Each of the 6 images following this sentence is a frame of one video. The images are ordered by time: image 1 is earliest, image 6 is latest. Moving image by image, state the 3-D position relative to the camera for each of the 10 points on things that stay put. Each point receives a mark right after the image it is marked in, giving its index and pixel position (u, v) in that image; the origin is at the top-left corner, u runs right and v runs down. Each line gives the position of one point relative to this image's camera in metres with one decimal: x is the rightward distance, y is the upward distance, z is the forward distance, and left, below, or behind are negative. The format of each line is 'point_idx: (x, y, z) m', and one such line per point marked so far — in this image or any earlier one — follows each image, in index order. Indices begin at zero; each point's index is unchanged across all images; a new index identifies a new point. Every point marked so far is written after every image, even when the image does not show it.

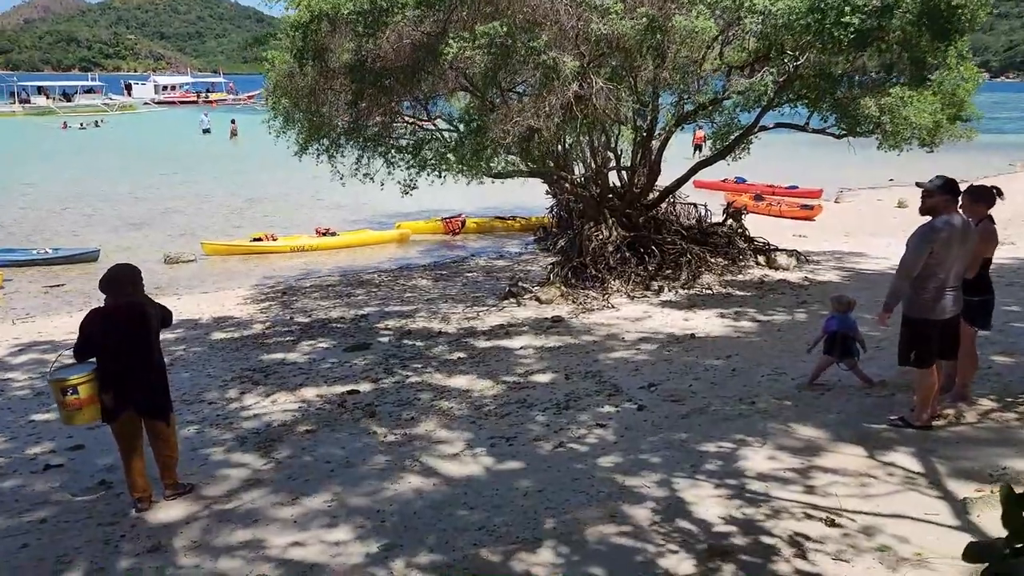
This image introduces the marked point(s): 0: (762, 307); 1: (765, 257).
0: (+3.1, -0.2, +10.3) m
1: (+3.9, +0.5, +13.0) m
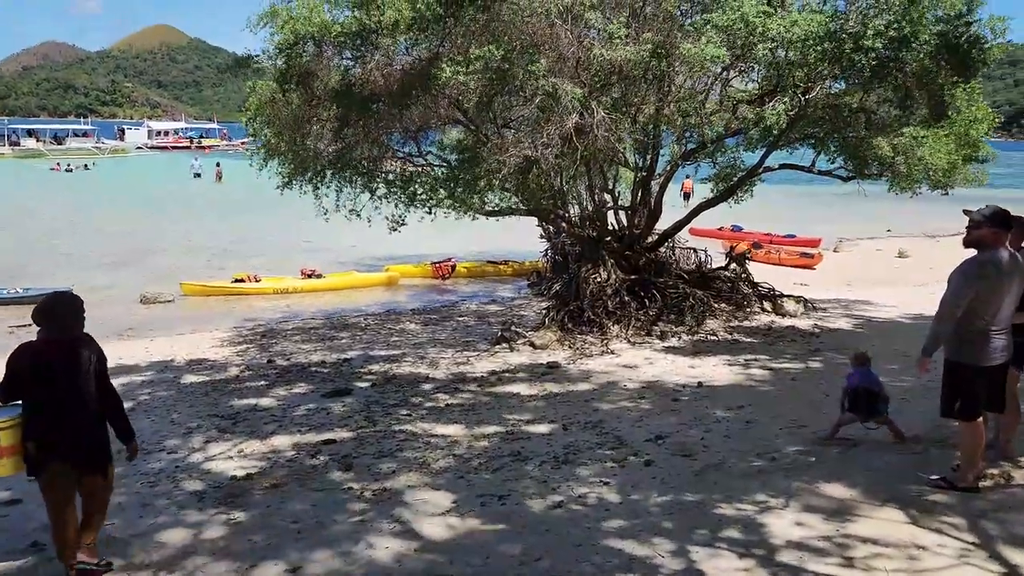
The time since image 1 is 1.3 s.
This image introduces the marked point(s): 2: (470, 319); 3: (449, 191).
0: (+3.0, -0.8, +9.7) m
1: (+3.8, -0.2, +12.4) m
2: (-0.7, -0.5, +13.9) m
3: (-0.7, +1.1, +9.2) m
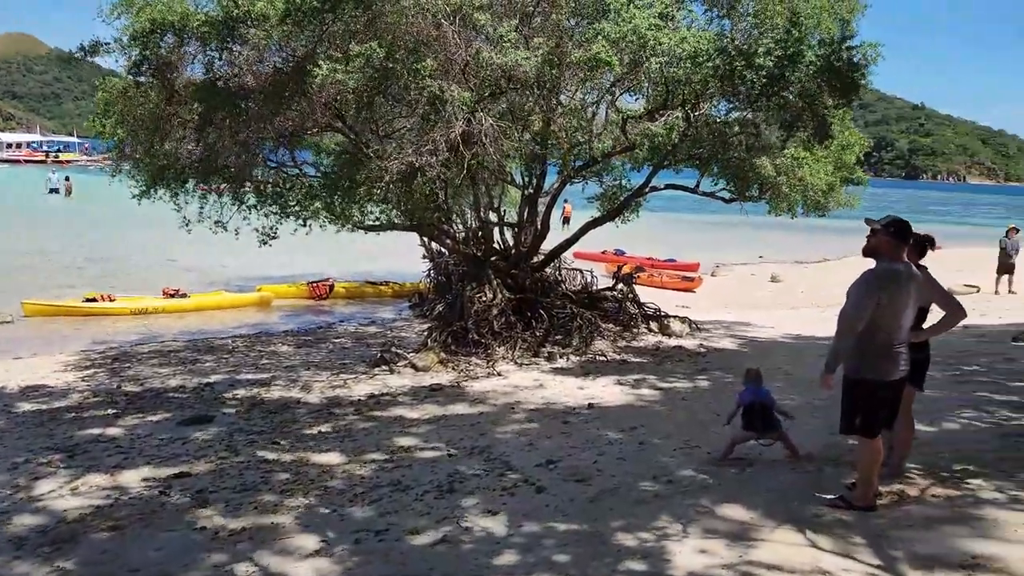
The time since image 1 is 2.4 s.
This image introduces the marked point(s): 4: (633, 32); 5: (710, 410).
0: (+1.7, -1.0, +9.5) m
1: (+2.1, -0.5, +12.3) m
2: (-2.6, -0.8, +13.2) m
3: (-1.9, +0.9, +8.6) m
4: (+1.2, +2.7, +8.7) m
5: (+1.9, -1.2, +7.9) m
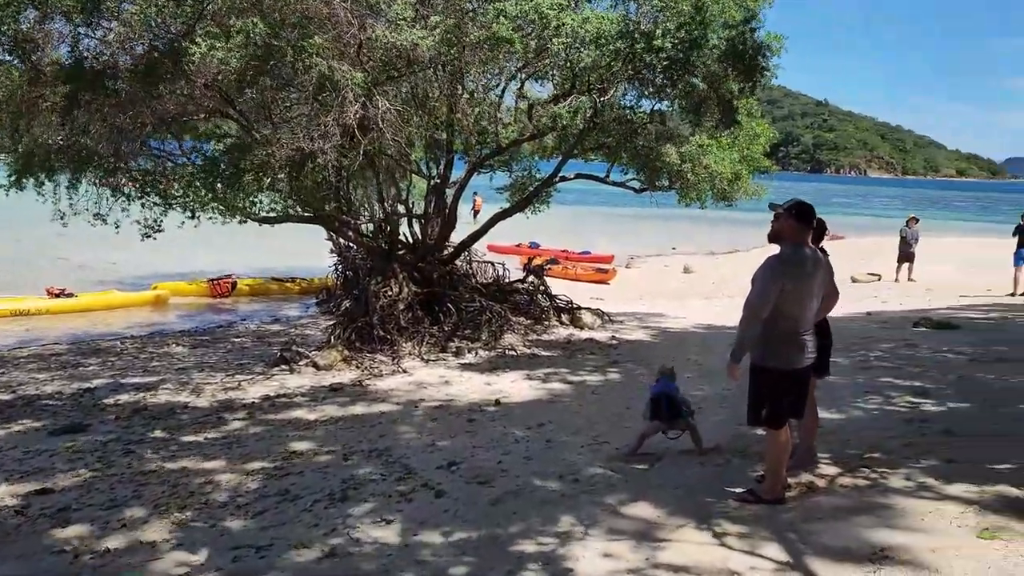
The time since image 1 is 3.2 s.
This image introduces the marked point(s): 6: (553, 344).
0: (+0.7, -0.9, +9.2) m
1: (+0.8, -0.4, +12.1) m
2: (-4.0, -0.8, +12.5) m
3: (-2.9, +0.9, +8.0) m
4: (+0.2, +2.7, +8.4) m
5: (+1.0, -1.1, +7.7) m
6: (+0.5, -0.7, +10.6) m
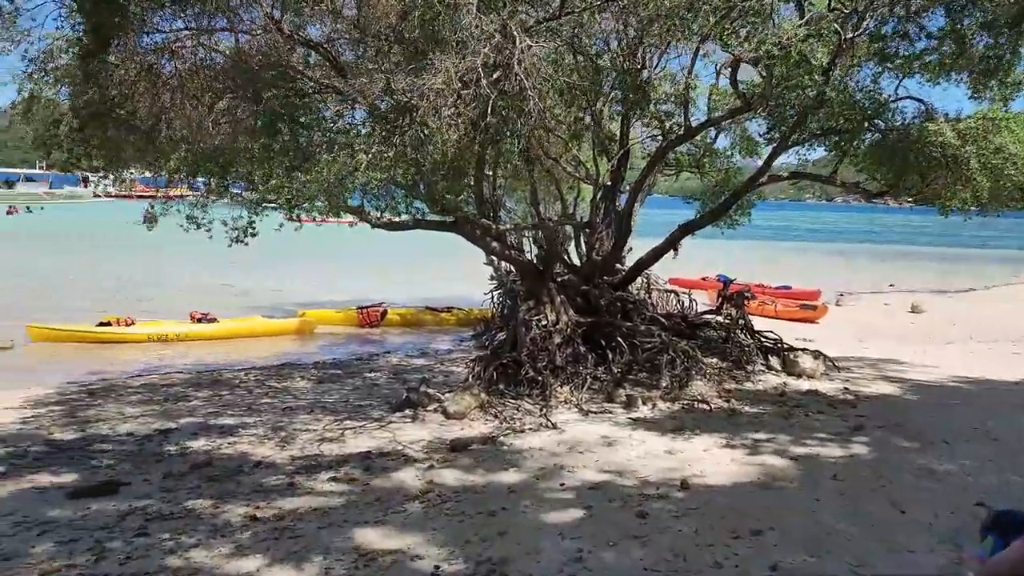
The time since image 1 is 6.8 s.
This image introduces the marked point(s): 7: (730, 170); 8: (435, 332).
0: (+2.1, -1.1, +6.4) m
1: (+2.9, -0.8, +9.2) m
2: (-1.7, -1.1, +10.6) m
3: (-1.5, +0.8, +6.0) m
4: (+1.6, +2.6, +5.8) m
5: (+2.2, -1.2, +4.8) m
6: (+2.3, -1.0, +7.8) m
7: (+2.5, +1.3, +9.8) m
8: (-1.4, -0.8, +15.2) m
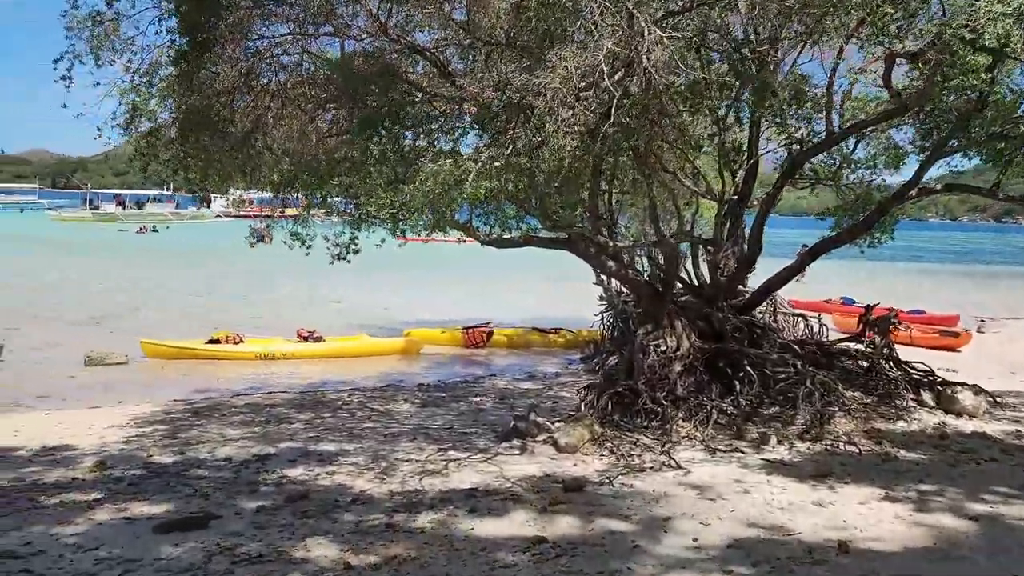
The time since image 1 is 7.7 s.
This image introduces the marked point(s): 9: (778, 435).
0: (+2.9, -1.3, +5.4) m
1: (+4.1, -1.0, +8.1) m
2: (-0.3, -1.4, +10.1) m
3: (-0.7, +0.7, +5.6) m
4: (+2.4, +2.4, +5.0) m
5: (+2.8, -1.4, +3.9) m
6: (+3.3, -1.2, +6.8) m
7: (+3.7, +1.1, +8.8) m
8: (+0.5, -1.1, +14.6) m
9: (+2.3, -1.2, +7.1) m
